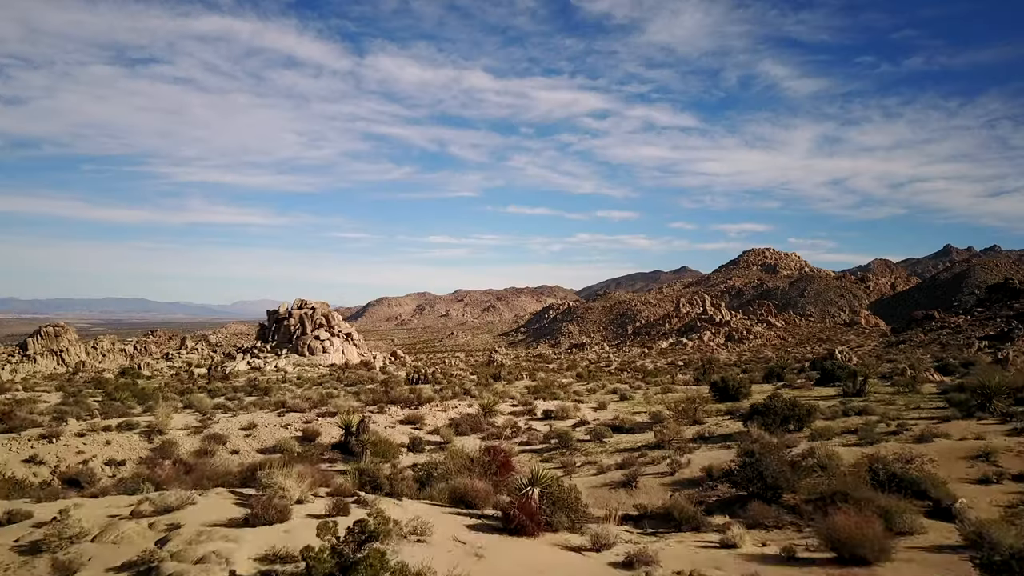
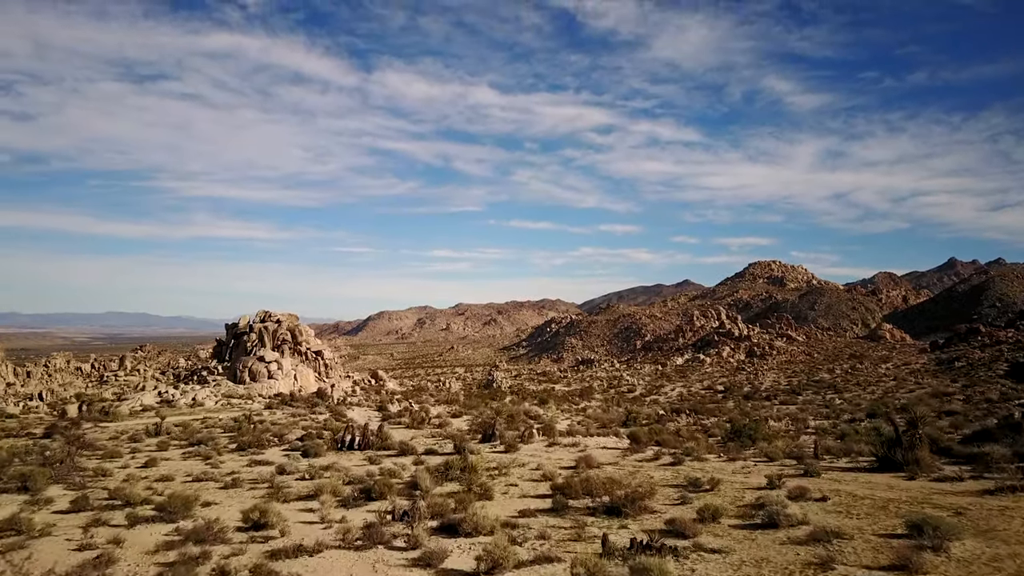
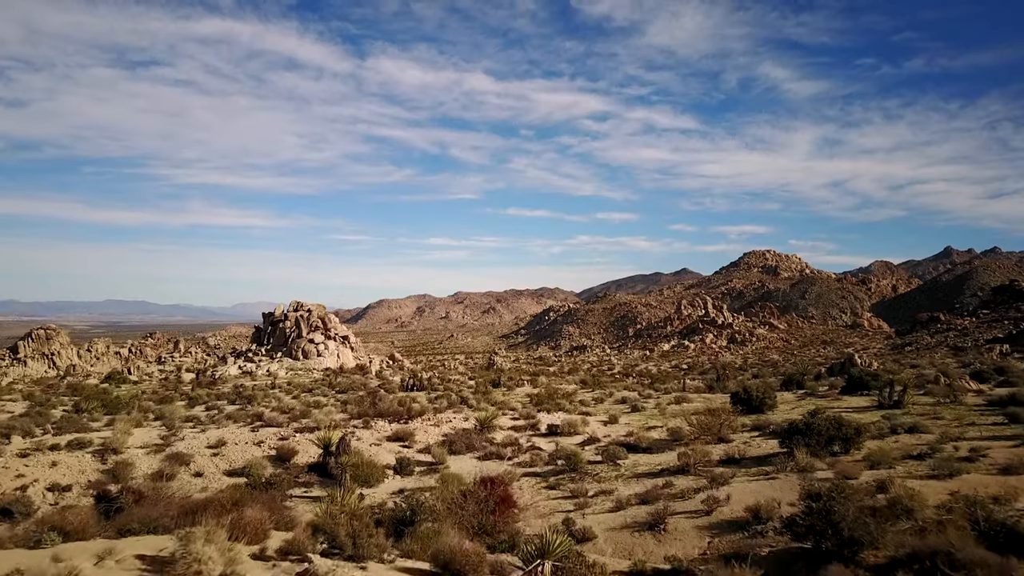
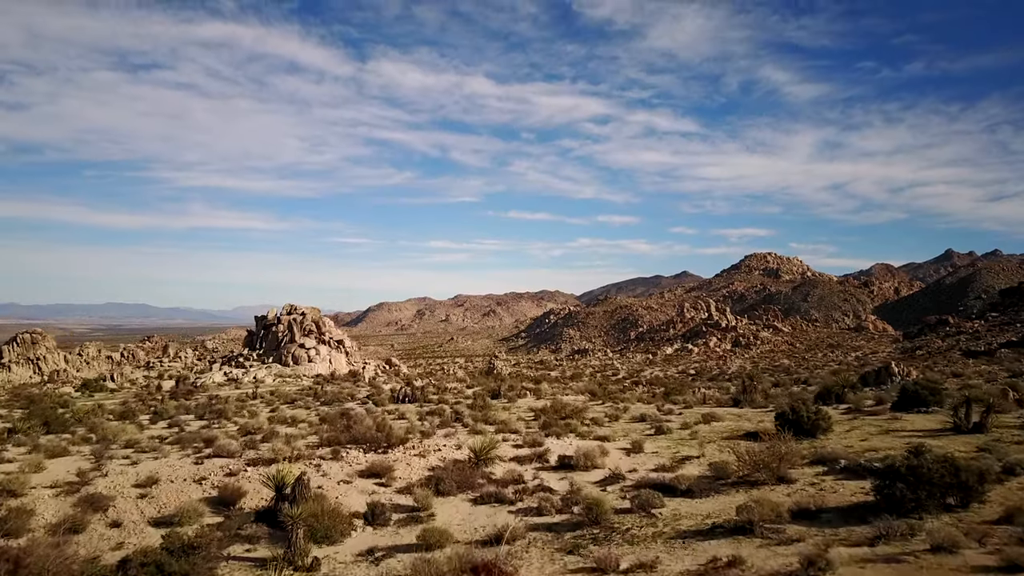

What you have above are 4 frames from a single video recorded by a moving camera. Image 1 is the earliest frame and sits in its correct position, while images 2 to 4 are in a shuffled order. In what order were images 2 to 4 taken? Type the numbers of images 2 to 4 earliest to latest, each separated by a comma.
3, 4, 2
